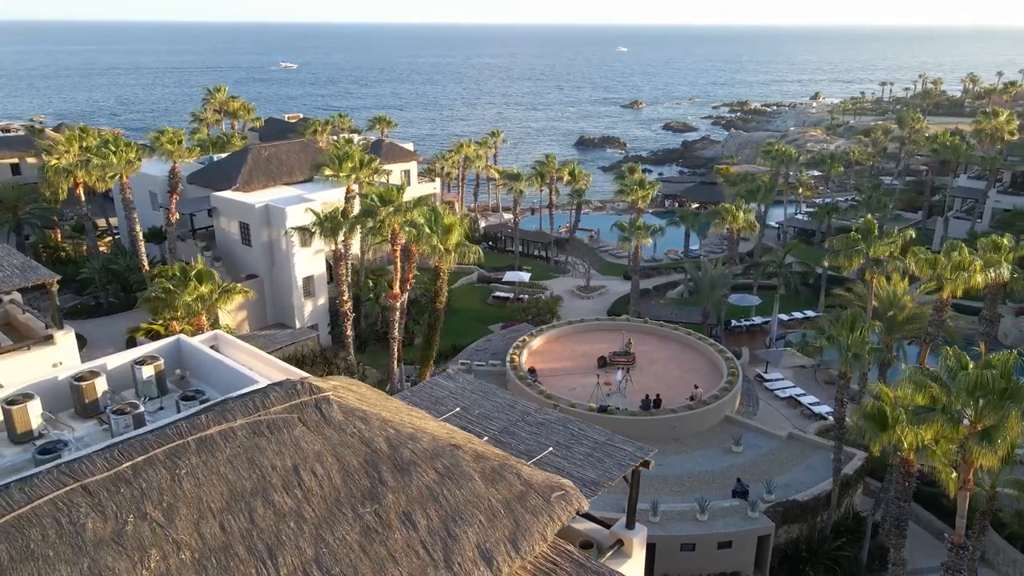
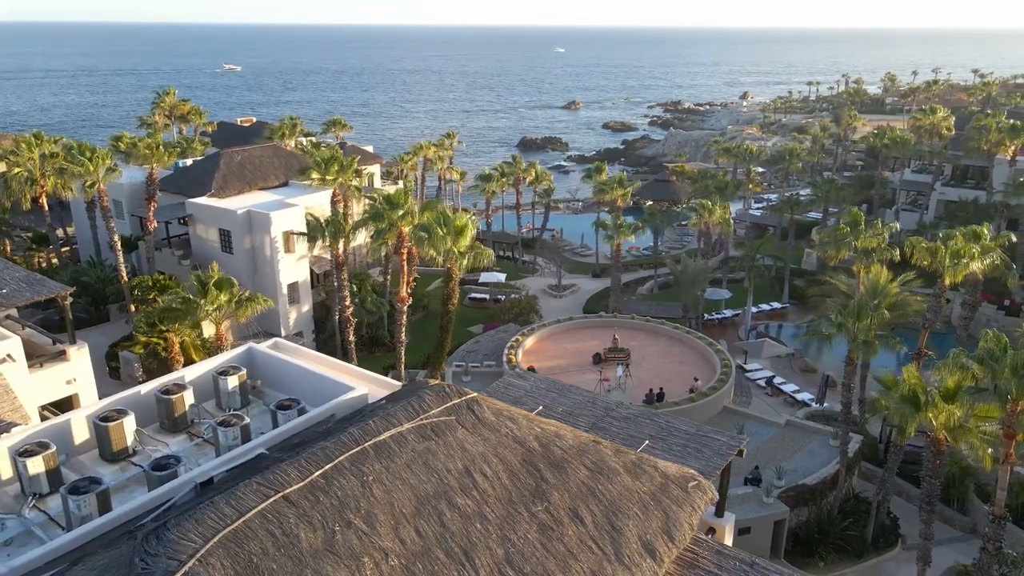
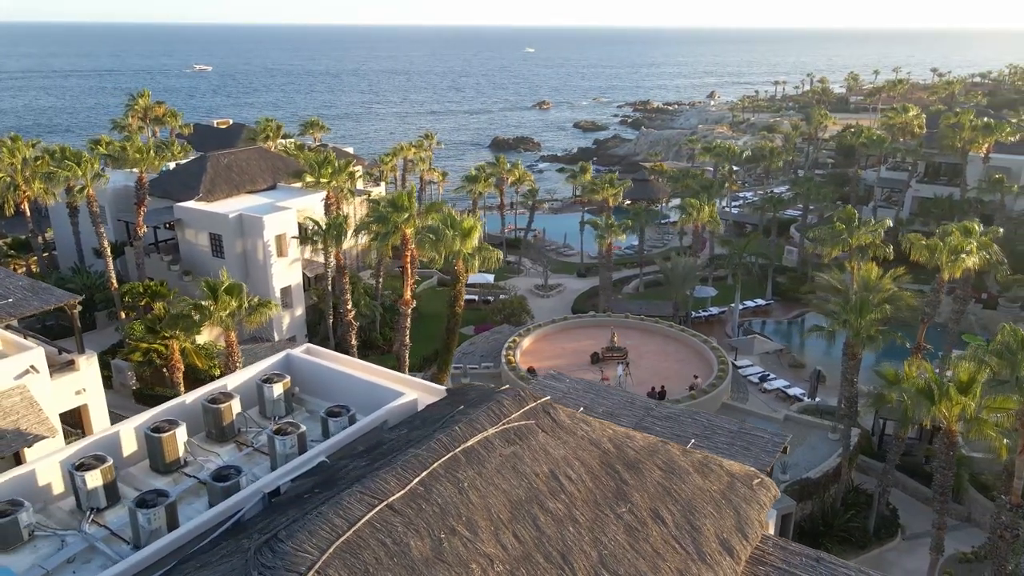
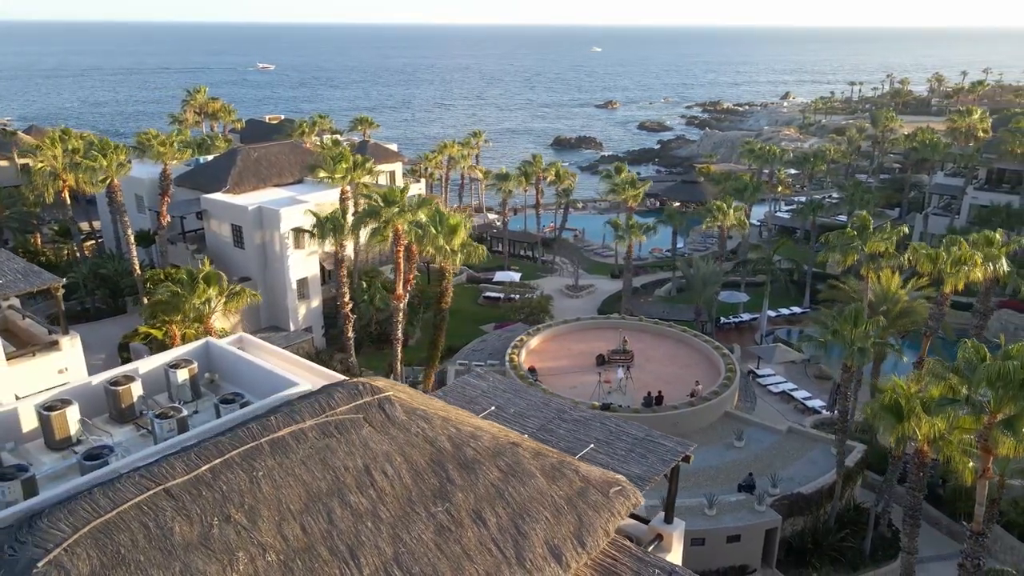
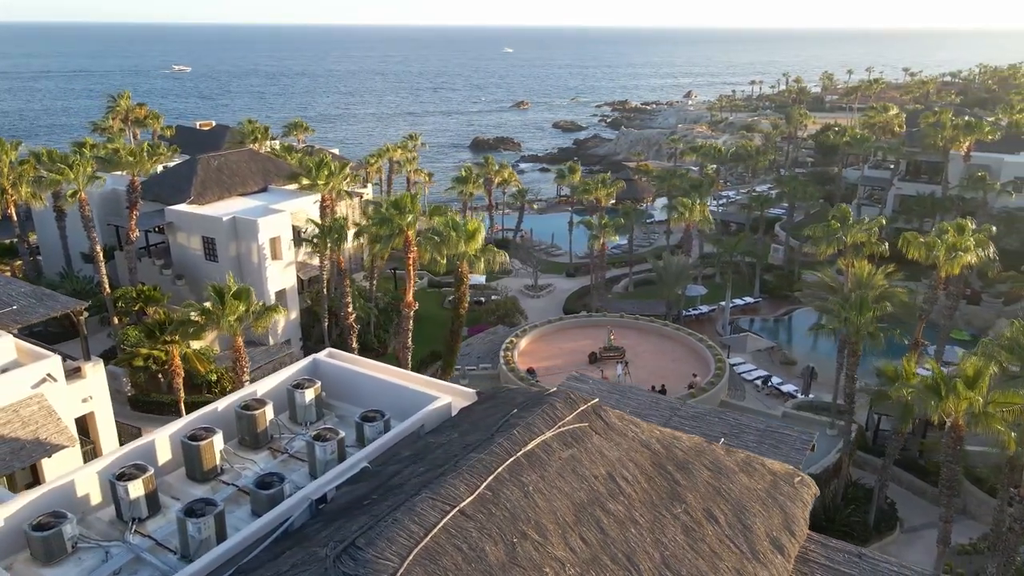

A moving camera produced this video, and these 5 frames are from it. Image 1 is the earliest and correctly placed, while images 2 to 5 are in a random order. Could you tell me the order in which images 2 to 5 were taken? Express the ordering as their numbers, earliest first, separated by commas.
4, 2, 3, 5
